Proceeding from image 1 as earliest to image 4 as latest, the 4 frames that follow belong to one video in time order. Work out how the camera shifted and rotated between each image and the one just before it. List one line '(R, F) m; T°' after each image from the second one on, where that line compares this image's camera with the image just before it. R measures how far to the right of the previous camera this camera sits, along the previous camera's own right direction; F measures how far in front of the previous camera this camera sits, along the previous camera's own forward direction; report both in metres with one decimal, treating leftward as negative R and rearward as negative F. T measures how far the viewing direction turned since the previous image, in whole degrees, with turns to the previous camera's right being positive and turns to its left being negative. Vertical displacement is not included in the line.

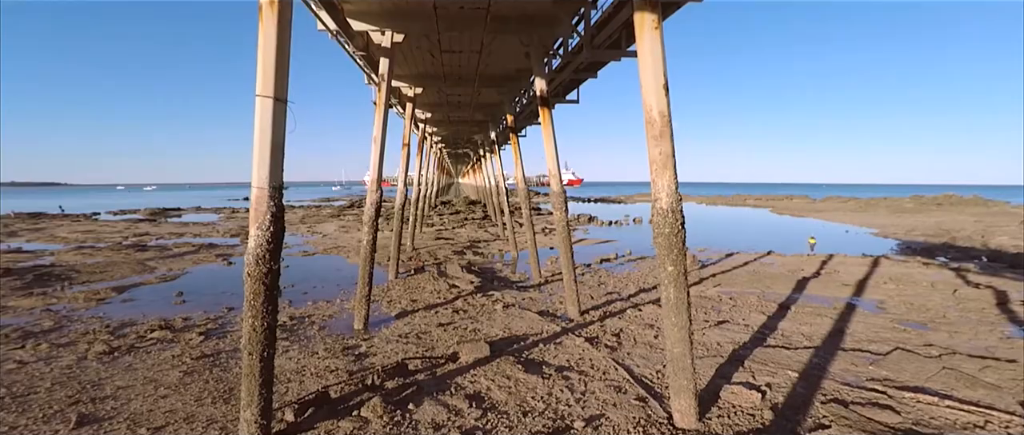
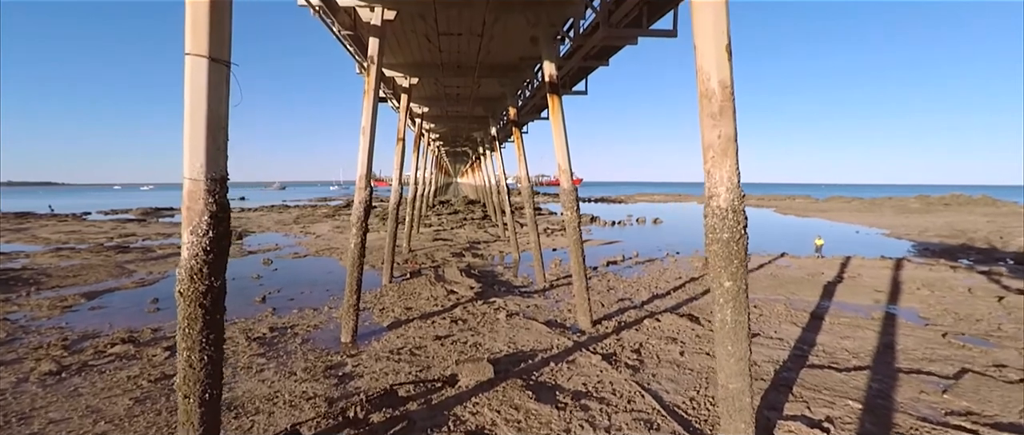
(-0.1, +0.8) m; 0°
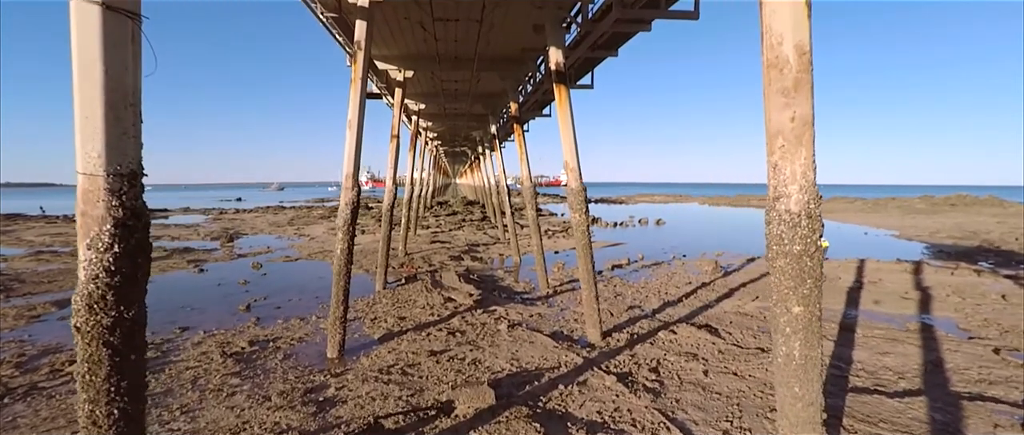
(0.0, +0.6) m; 0°
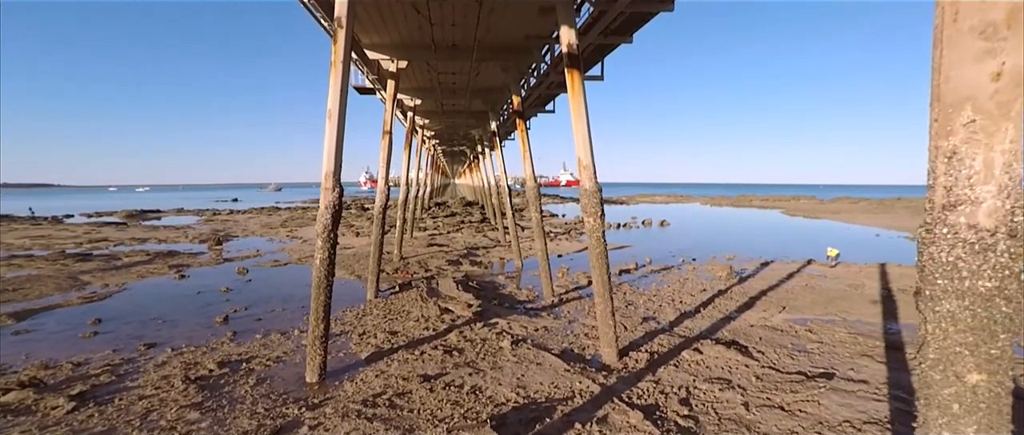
(-0.1, +0.8) m; 0°
